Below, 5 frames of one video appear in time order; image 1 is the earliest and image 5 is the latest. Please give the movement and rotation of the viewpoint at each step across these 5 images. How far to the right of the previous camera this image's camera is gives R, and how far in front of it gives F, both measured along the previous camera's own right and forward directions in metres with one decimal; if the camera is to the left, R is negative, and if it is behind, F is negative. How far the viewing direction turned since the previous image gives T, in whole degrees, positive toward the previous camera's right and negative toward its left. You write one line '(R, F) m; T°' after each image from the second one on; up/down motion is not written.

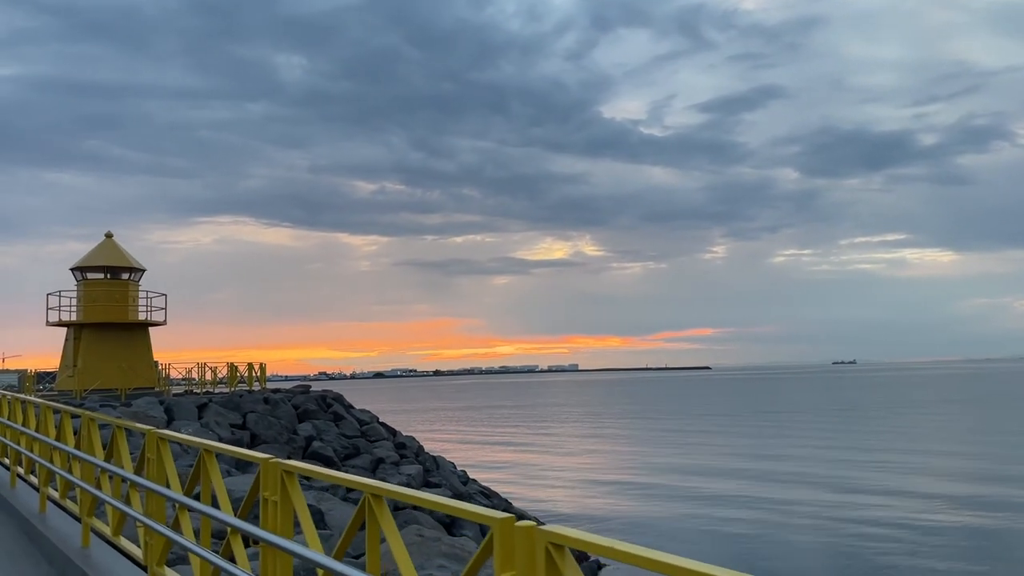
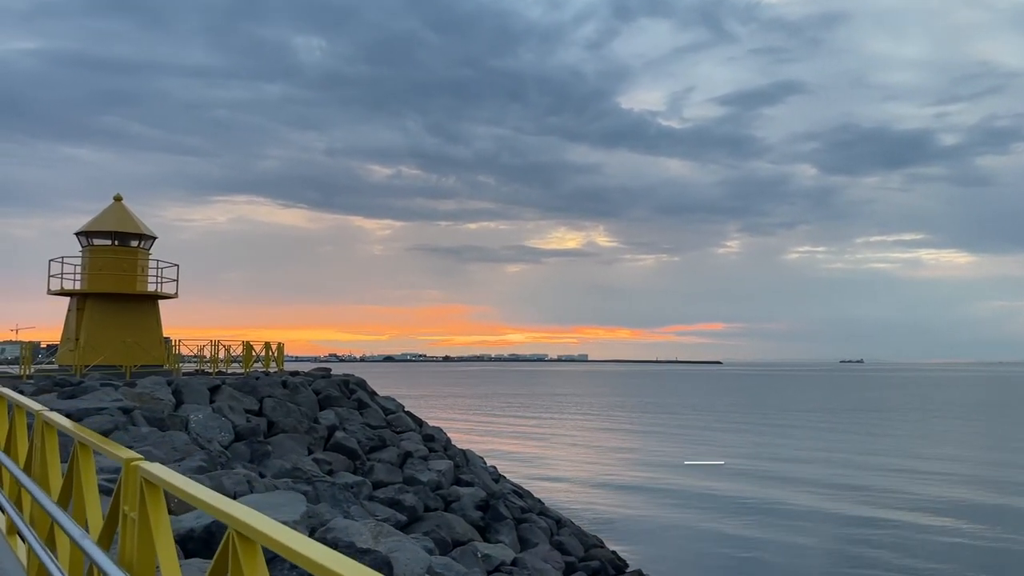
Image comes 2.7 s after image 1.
(-0.6, +1.6) m; -1°
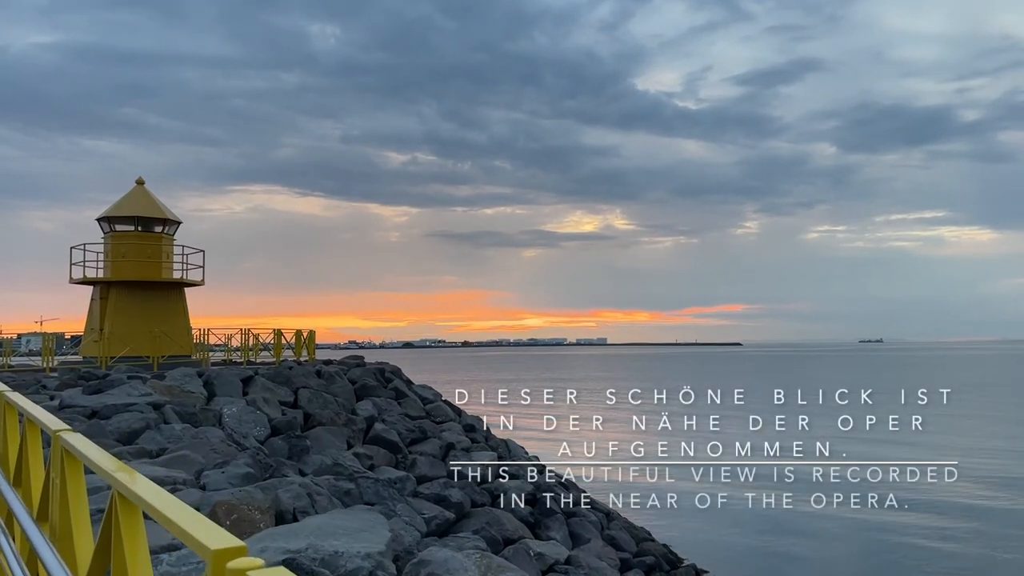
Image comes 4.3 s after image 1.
(-0.5, +0.9) m; -1°
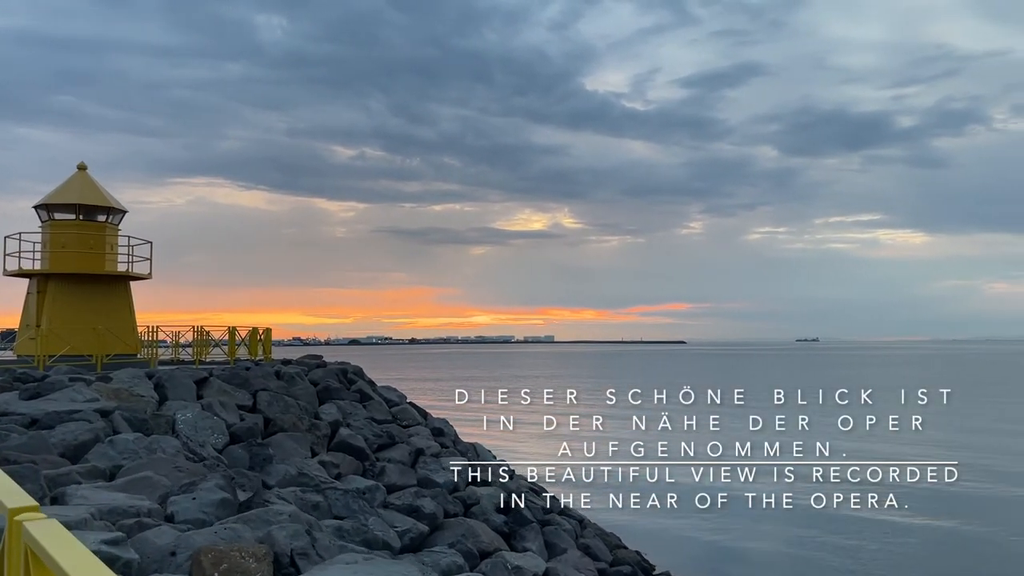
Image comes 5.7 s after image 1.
(-0.4, +0.7) m; +4°
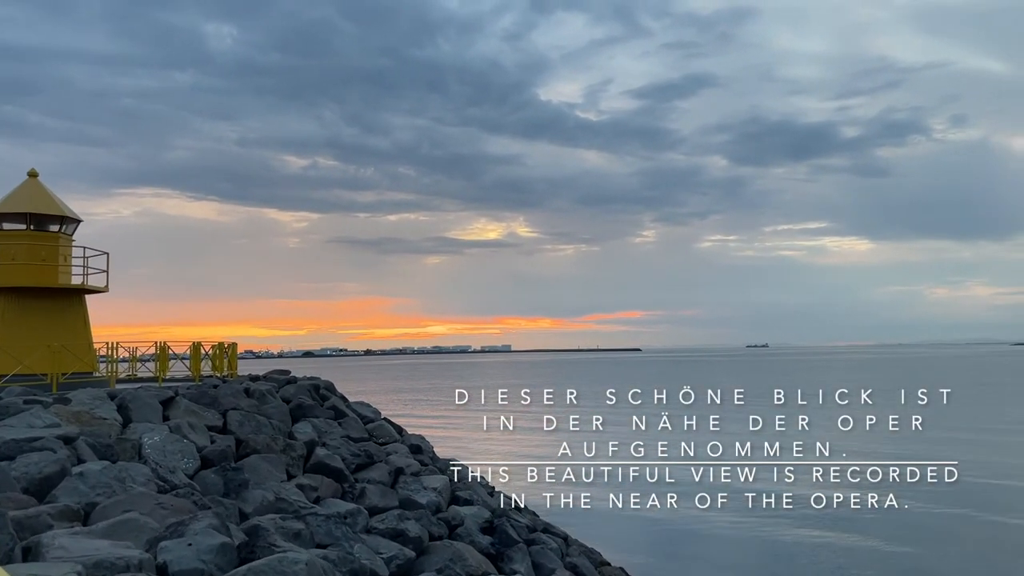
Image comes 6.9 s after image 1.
(-0.4, +0.5) m; +3°
